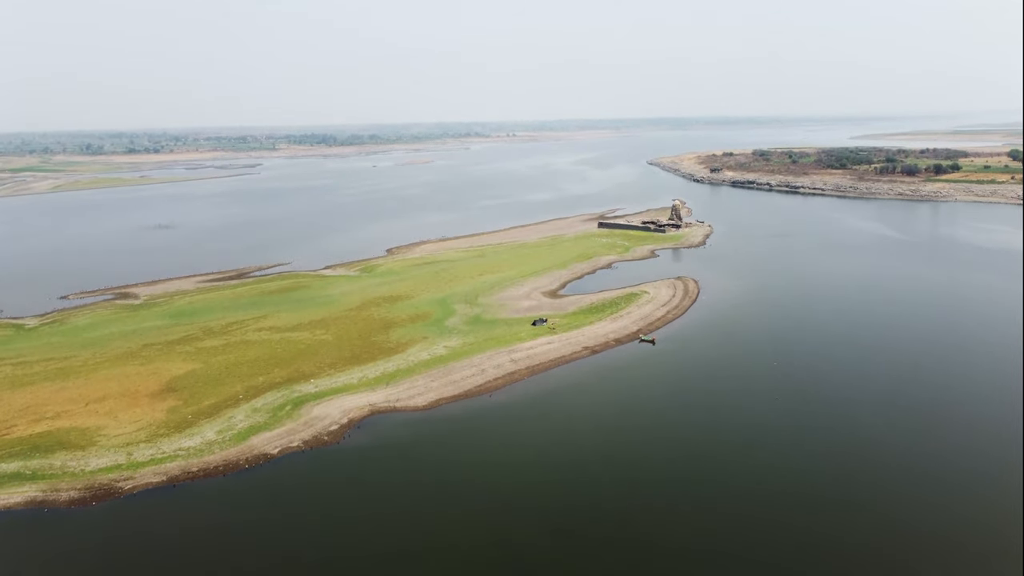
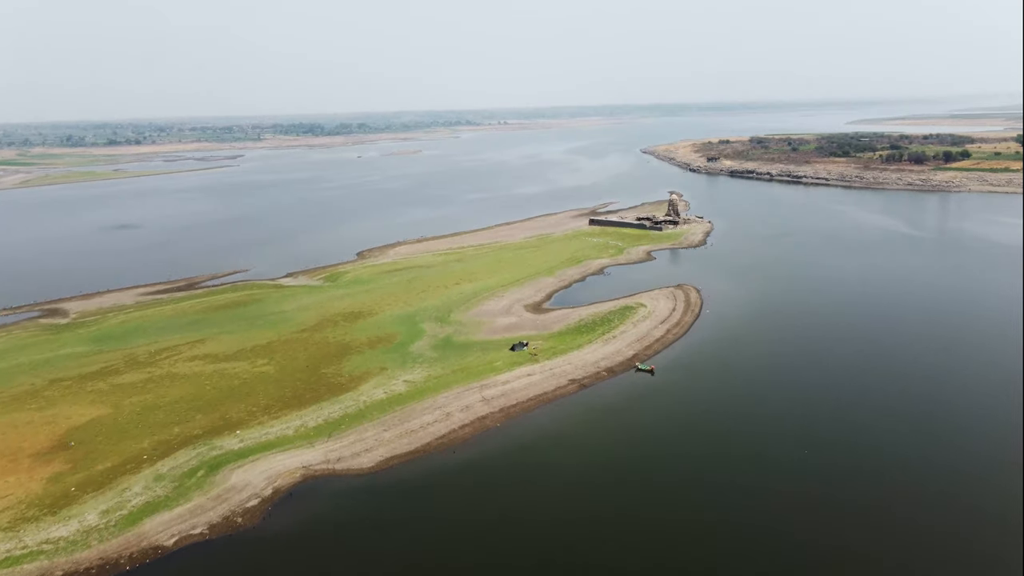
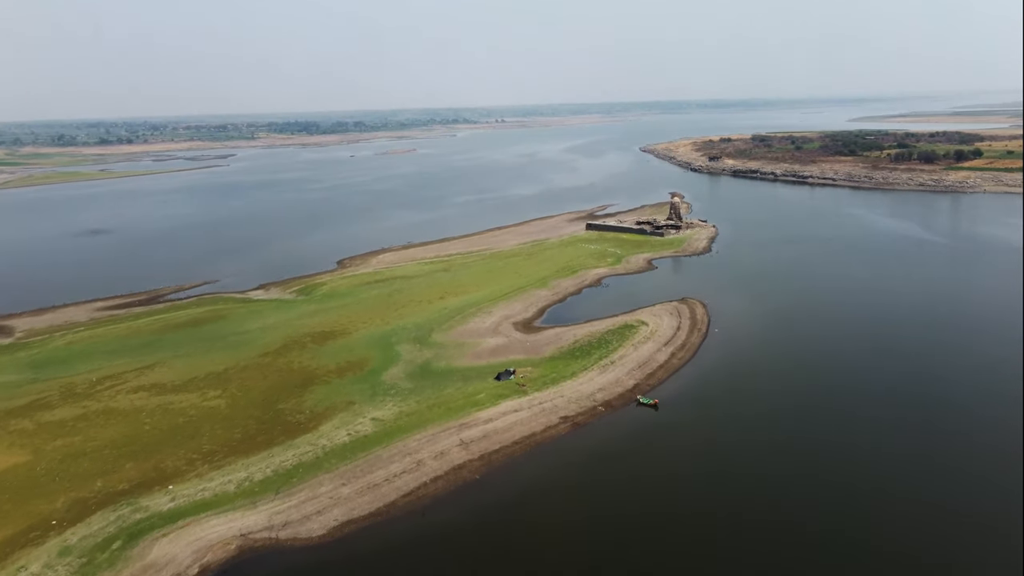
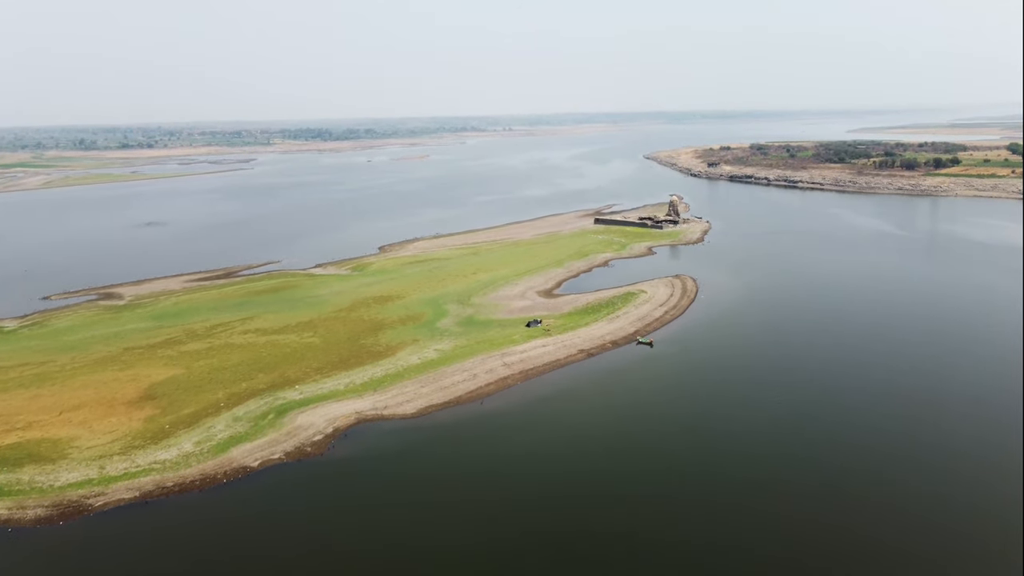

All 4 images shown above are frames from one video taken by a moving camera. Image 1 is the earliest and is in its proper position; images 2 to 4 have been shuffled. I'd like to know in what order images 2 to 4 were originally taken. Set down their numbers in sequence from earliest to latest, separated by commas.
4, 2, 3
